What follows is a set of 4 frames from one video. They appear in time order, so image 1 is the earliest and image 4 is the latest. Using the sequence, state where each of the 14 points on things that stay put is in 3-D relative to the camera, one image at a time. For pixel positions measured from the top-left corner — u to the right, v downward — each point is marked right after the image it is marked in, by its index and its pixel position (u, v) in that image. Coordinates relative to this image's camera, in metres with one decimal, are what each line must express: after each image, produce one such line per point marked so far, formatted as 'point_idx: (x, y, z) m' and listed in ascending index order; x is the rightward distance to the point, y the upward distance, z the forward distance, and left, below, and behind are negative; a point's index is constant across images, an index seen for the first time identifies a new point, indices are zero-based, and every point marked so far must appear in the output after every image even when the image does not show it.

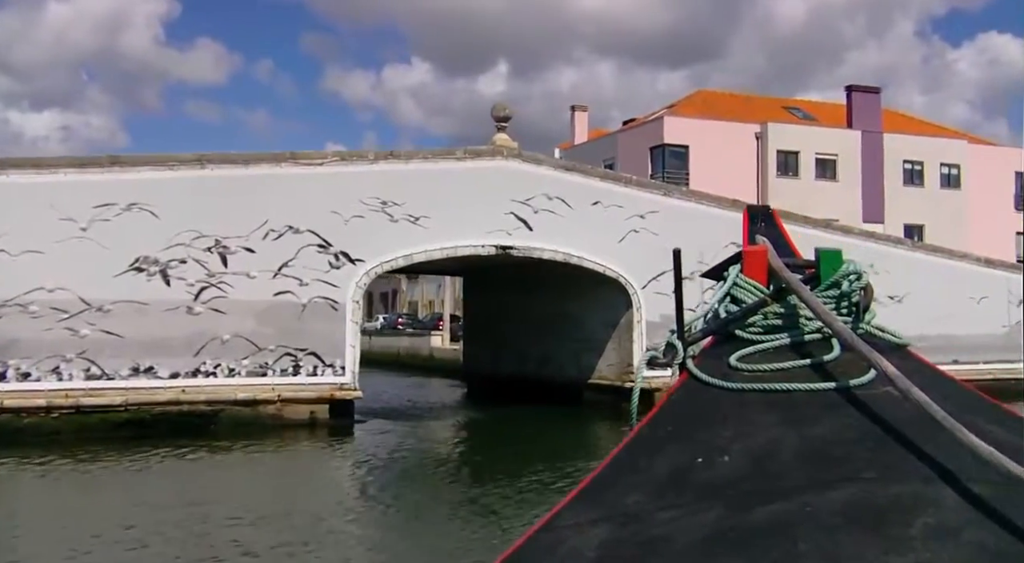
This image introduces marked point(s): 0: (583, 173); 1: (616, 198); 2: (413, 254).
0: (+1.2, +2.0, +17.5) m
1: (+1.9, +1.6, +17.8) m
2: (-1.7, +0.5, +16.2) m
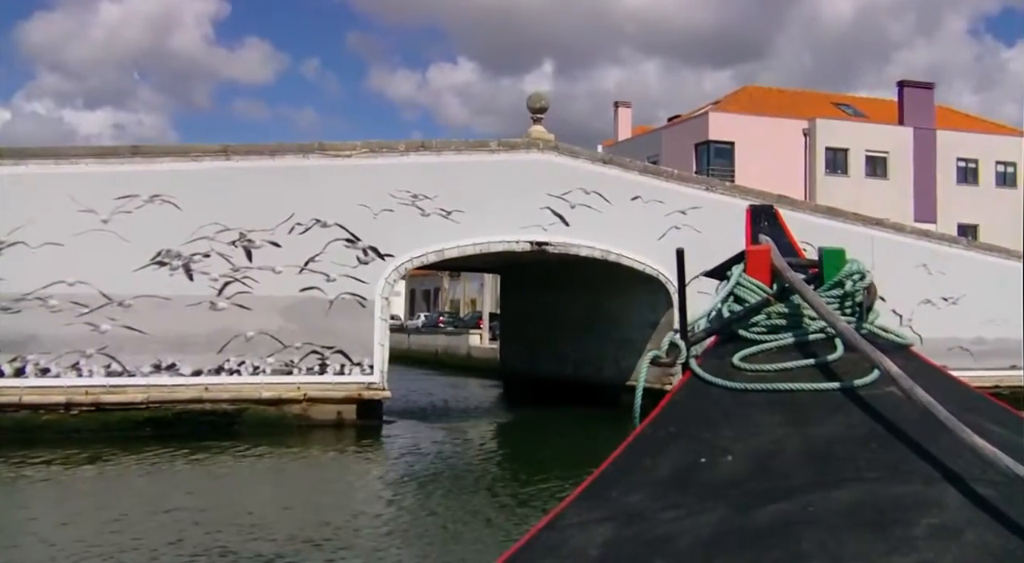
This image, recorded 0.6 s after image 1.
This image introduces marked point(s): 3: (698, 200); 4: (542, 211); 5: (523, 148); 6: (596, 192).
0: (+1.9, +2.0, +16.8) m
1: (+2.5, +1.6, +17.1) m
2: (-1.1, +0.5, +15.7) m
3: (+3.5, +1.5, +17.9) m
4: (+0.5, +1.2, +16.3) m
5: (+0.1, +2.3, +16.3) m
6: (+1.4, +1.5, +16.7) m
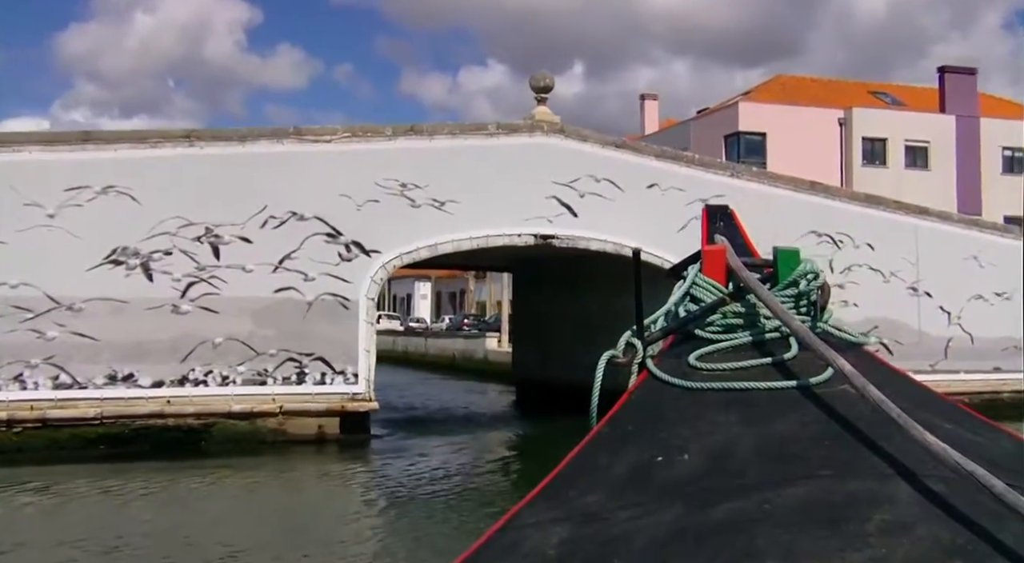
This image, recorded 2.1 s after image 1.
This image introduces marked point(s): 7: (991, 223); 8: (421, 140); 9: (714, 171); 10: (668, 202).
0: (+2.0, +2.1, +15.4) m
1: (+2.7, +1.6, +15.7) m
2: (-1.0, +0.6, +14.4) m
3: (+3.6, +1.6, +16.5) m
4: (+0.6, +1.2, +14.9) m
5: (+0.2, +2.3, +14.9) m
6: (+1.5, +1.6, +15.3) m
7: (+9.2, +1.1, +18.7) m
8: (-1.3, +2.1, +14.4) m
9: (+3.4, +1.8, +16.0) m
10: (+2.5, +1.3, +15.6) m
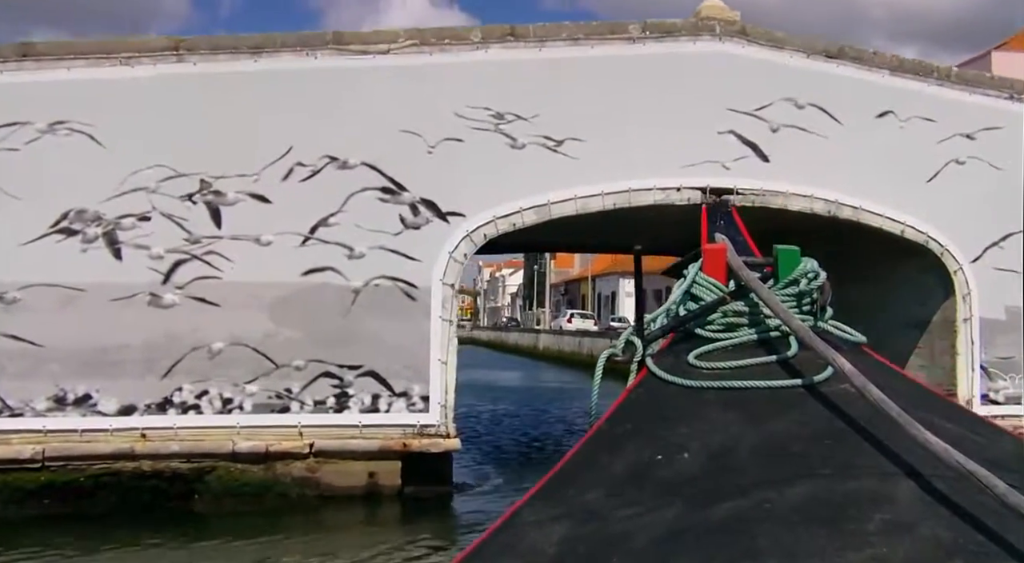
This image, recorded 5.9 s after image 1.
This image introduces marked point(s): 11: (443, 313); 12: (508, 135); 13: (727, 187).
0: (+3.9, +2.3, +10.7) m
1: (+4.6, +1.9, +10.8) m
2: (+0.7, +0.8, +10.3) m
3: (+5.7, +1.8, +11.3) m
4: (+2.4, +1.4, +10.5) m
5: (+2.0, +2.5, +10.5) m
6: (+3.4, +1.8, +10.6) m
7: (+11.7, +1.4, +12.4) m
8: (+0.4, +2.3, +10.4) m
9: (+5.4, +2.0, +11.0) m
10: (+4.5, +1.5, +10.7) m
11: (-0.3, -0.3, +10.1) m
12: (+0.3, +1.4, +10.3) m
13: (+2.4, +0.9, +10.5) m
